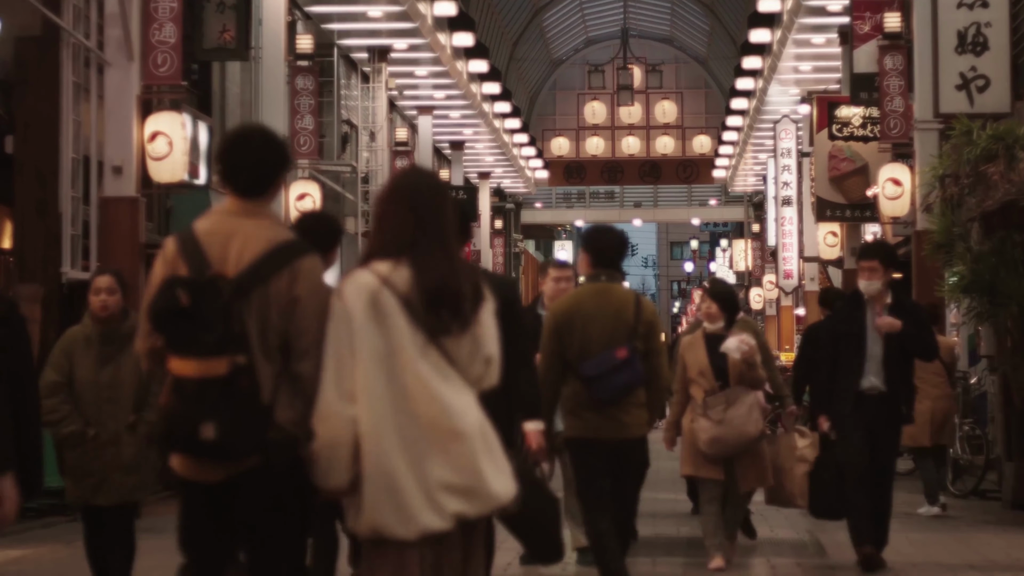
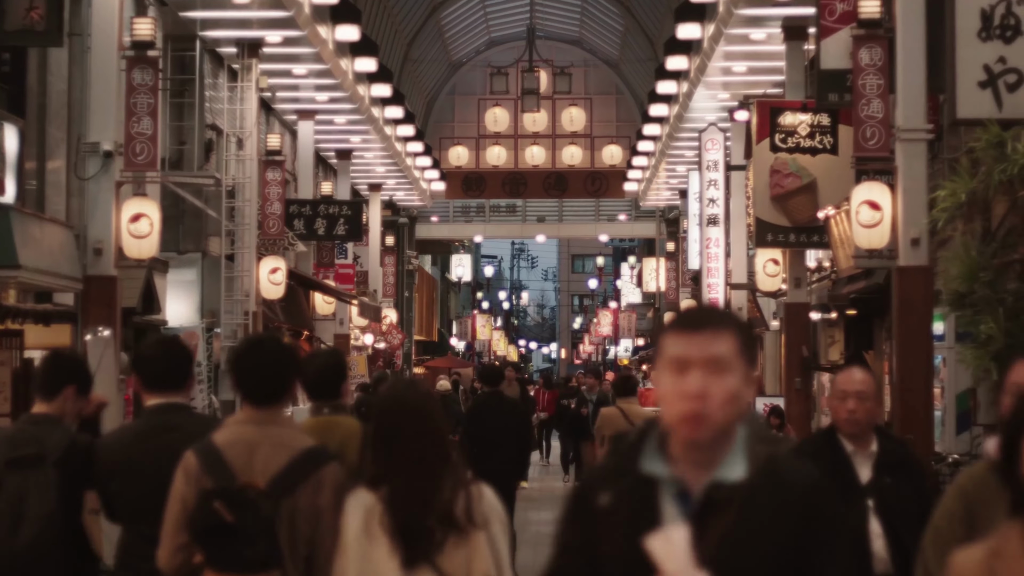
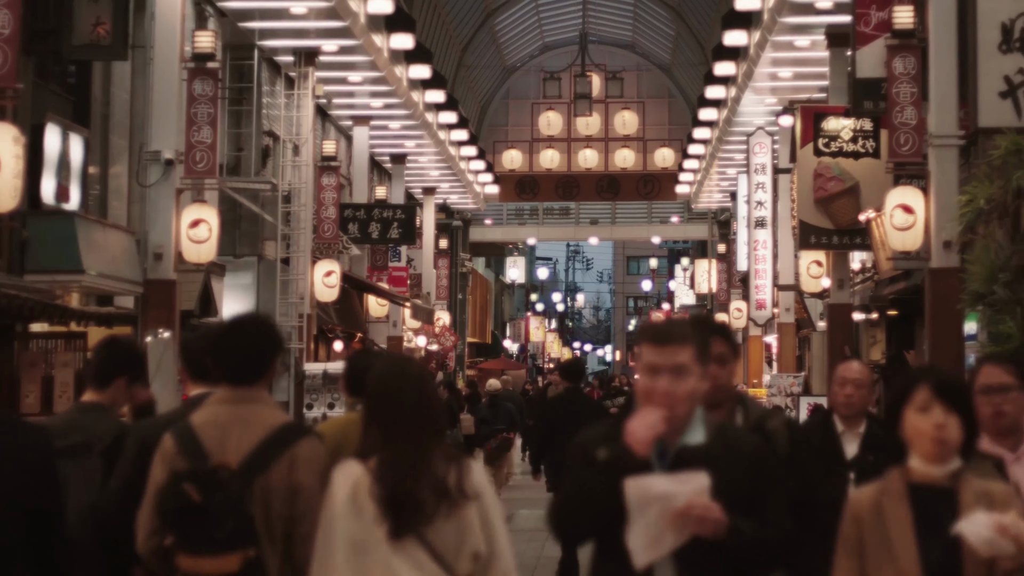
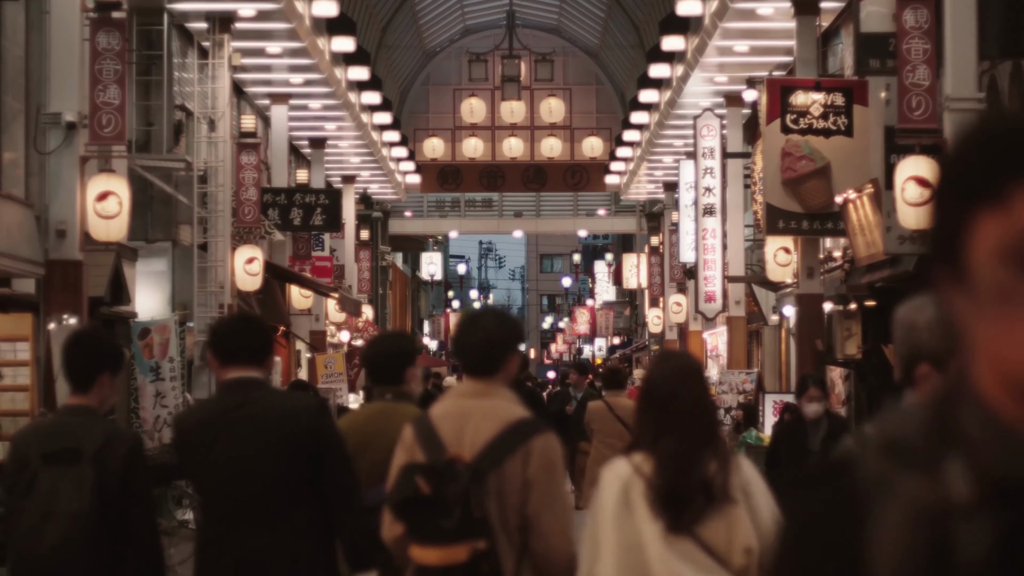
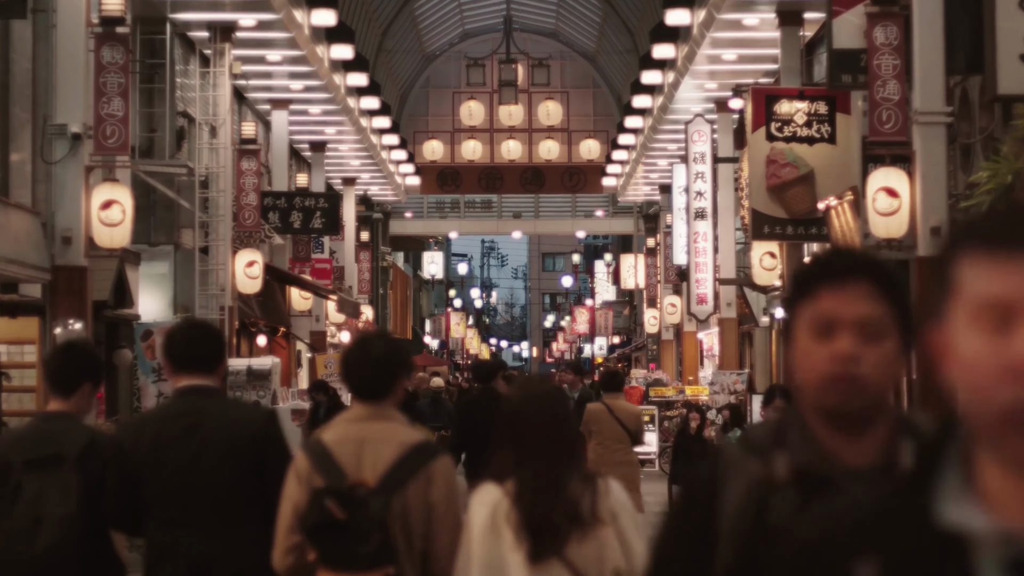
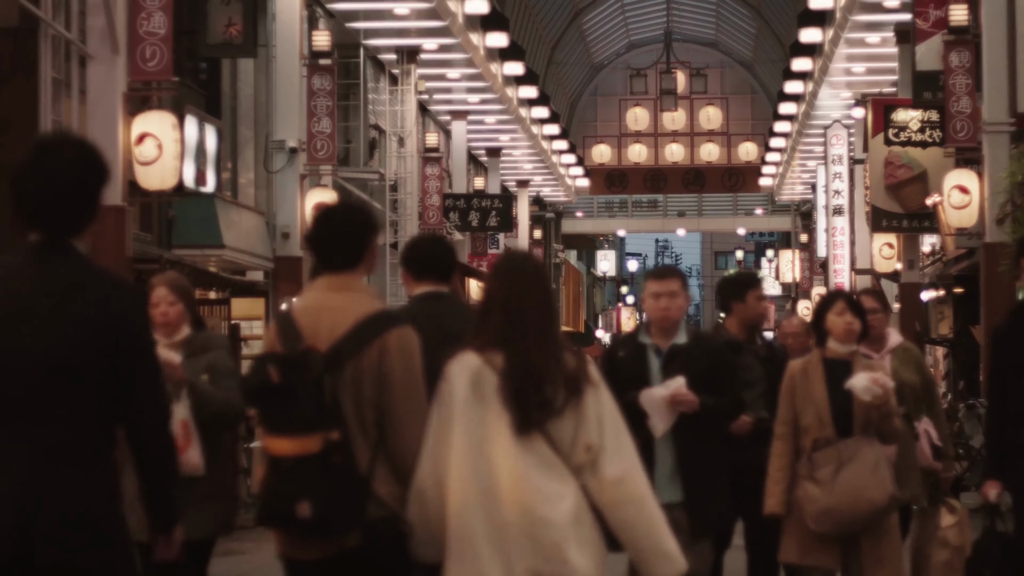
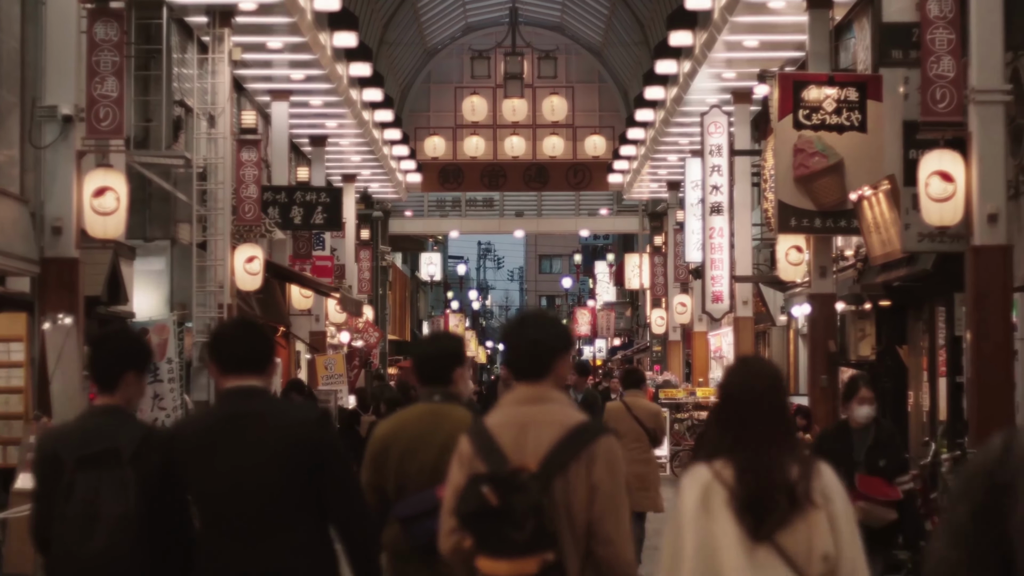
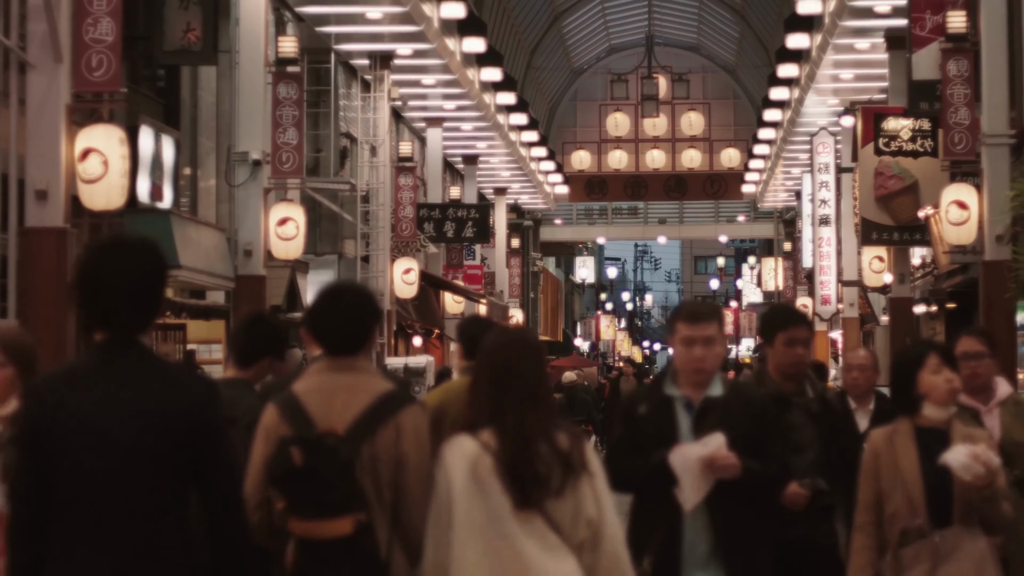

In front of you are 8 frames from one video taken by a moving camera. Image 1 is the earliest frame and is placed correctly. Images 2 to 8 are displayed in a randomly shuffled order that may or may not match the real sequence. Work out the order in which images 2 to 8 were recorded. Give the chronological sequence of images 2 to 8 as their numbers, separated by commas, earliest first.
6, 8, 3, 2, 5, 4, 7
